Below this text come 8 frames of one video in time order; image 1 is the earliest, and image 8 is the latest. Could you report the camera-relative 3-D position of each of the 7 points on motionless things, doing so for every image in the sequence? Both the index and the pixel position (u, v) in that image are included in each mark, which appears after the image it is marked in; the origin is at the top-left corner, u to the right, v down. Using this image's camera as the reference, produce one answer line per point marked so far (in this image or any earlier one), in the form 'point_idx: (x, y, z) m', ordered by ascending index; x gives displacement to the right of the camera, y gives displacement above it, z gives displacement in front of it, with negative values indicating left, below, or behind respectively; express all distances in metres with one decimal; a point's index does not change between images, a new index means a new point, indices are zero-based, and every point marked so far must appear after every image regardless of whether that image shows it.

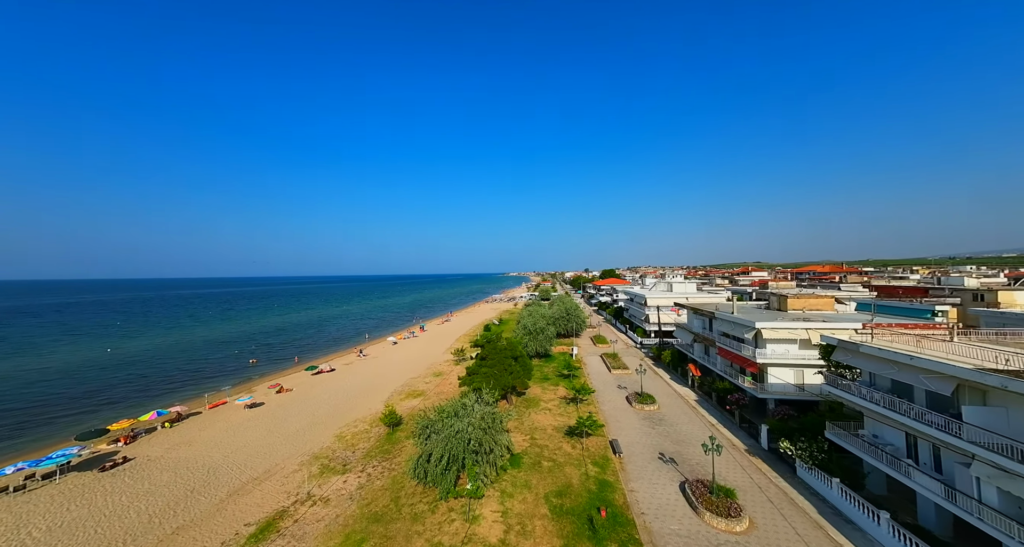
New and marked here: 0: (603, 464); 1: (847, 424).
0: (+4.3, -9.1, +17.8) m
1: (+14.0, -6.3, +15.7) m
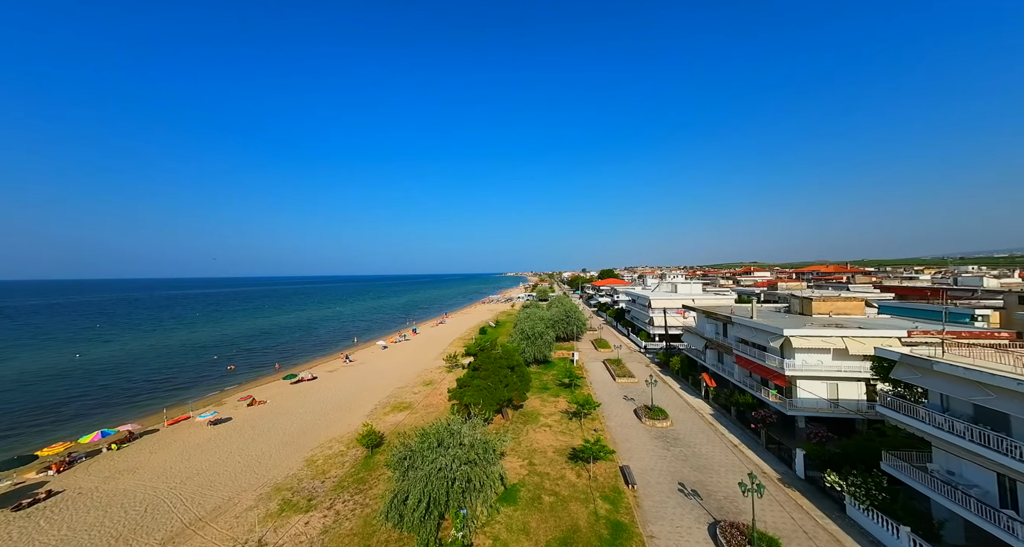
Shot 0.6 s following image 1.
0: (+4.1, -9.1, +15.1) m
1: (+13.8, -6.3, +13.1) m
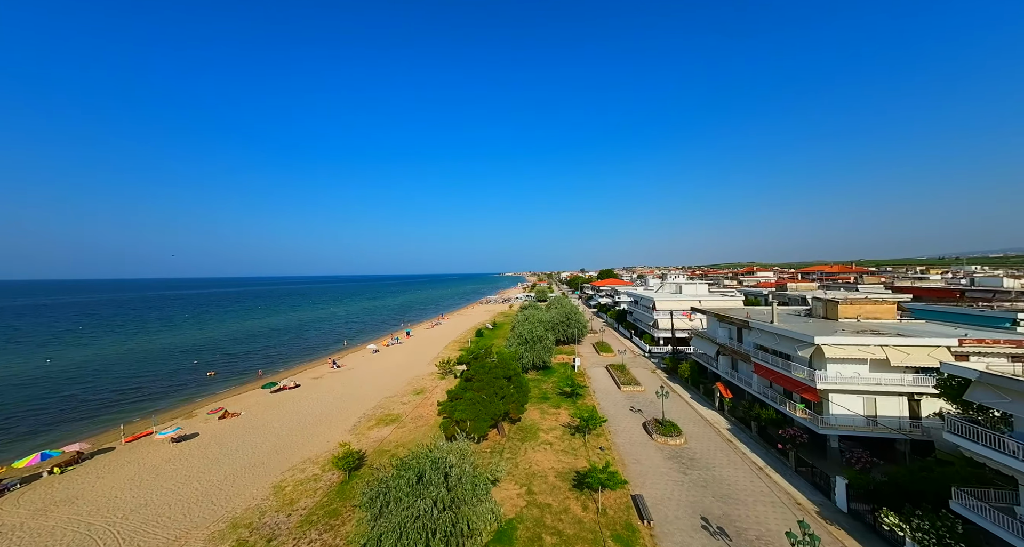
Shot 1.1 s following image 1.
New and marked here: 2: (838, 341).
0: (+3.9, -9.1, +12.8) m
1: (+13.7, -6.3, +10.8) m
2: (+15.0, -3.1, +17.3) m
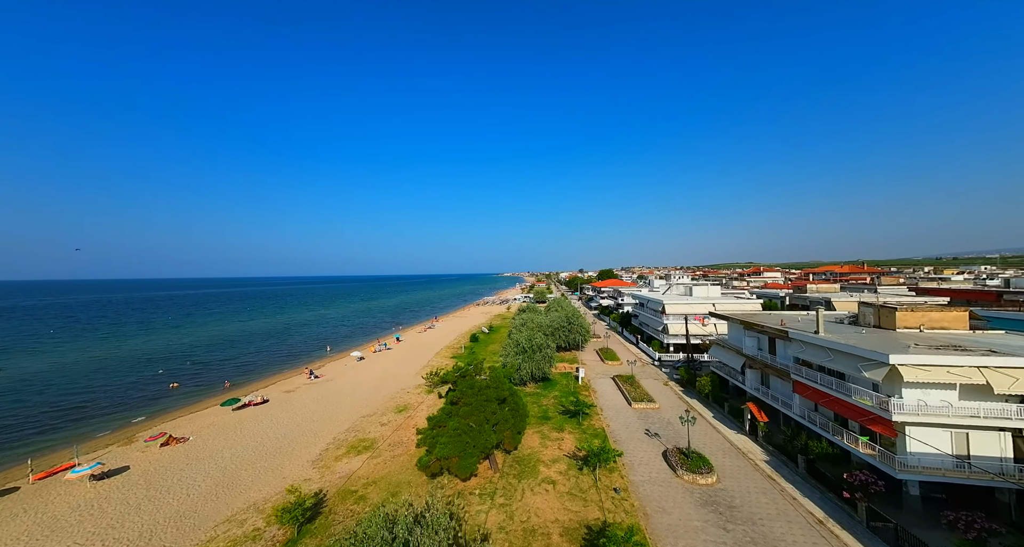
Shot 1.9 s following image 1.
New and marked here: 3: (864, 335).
0: (+3.7, -9.1, +9.1) m
1: (+13.4, -6.4, +7.1) m
2: (+14.8, -3.2, +13.6) m
3: (+17.3, -3.0, +18.4) m
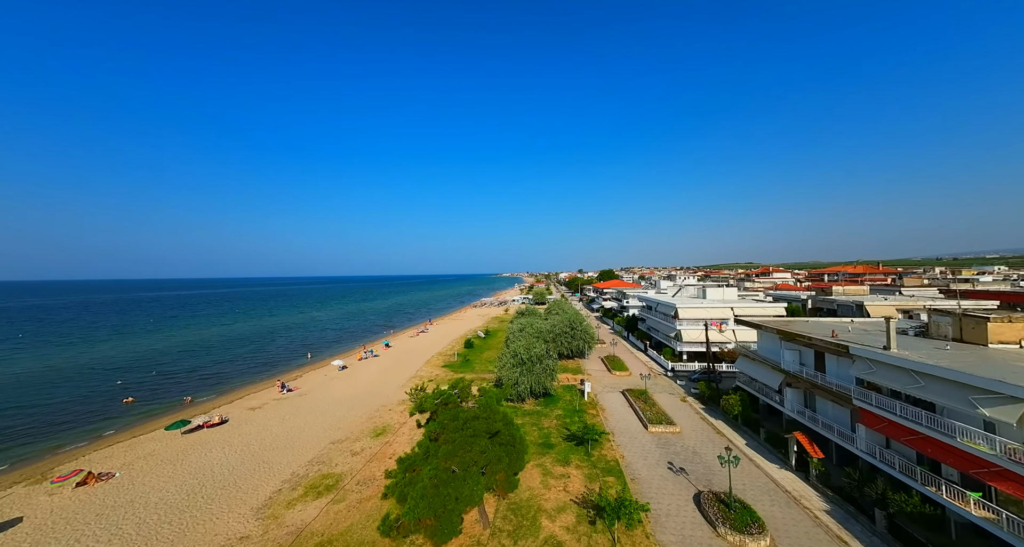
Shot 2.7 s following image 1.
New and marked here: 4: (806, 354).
0: (+3.5, -9.2, +5.2) m
1: (+13.2, -6.4, +3.2) m
2: (+14.6, -3.2, +9.8) m
3: (+17.0, -3.0, +14.5) m
4: (+15.4, -4.2, +19.7) m
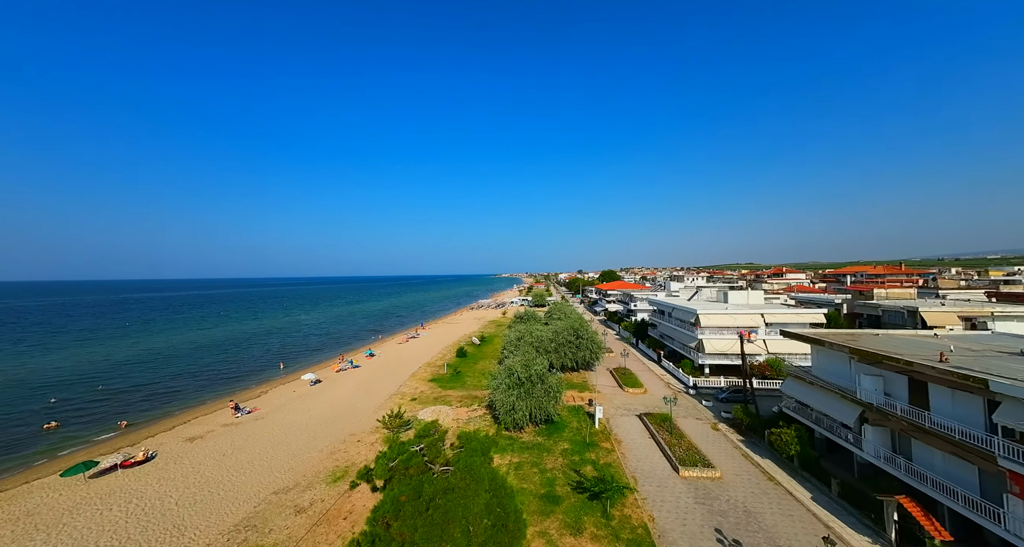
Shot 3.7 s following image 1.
0: (+3.3, -9.2, +0.2) m
1: (+13.0, -6.4, -1.7) m
2: (+14.3, -3.2, +4.9) m
3: (+16.8, -3.1, +9.7) m
4: (+15.2, -4.2, +14.9) m
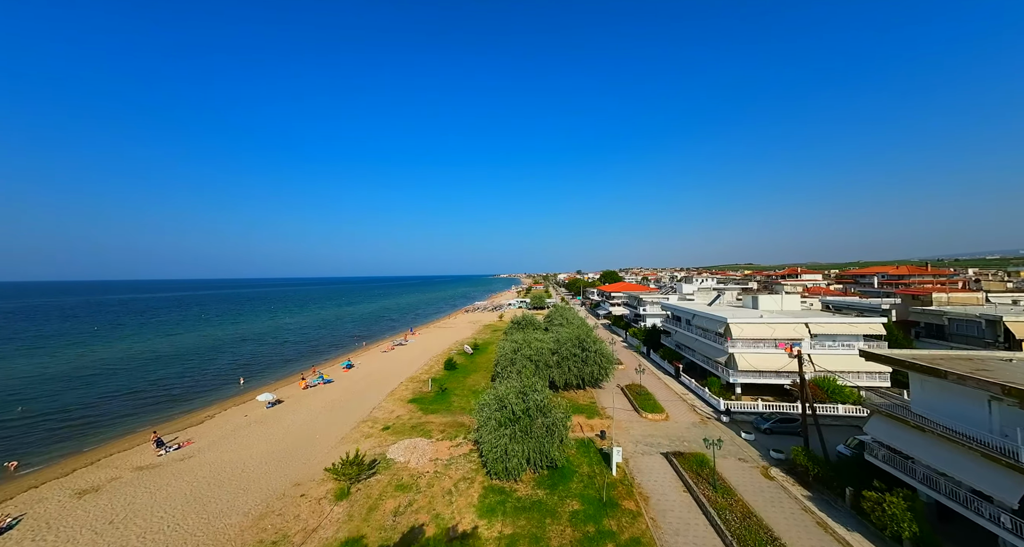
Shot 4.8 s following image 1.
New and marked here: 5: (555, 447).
0: (+3.0, -9.3, -5.2) m
1: (+12.7, -6.5, -7.0) m
2: (+14.0, -3.3, -0.5) m
3: (+16.5, -3.2, +4.3) m
4: (+14.8, -4.3, +9.5) m
5: (+2.1, -8.3, +18.3) m
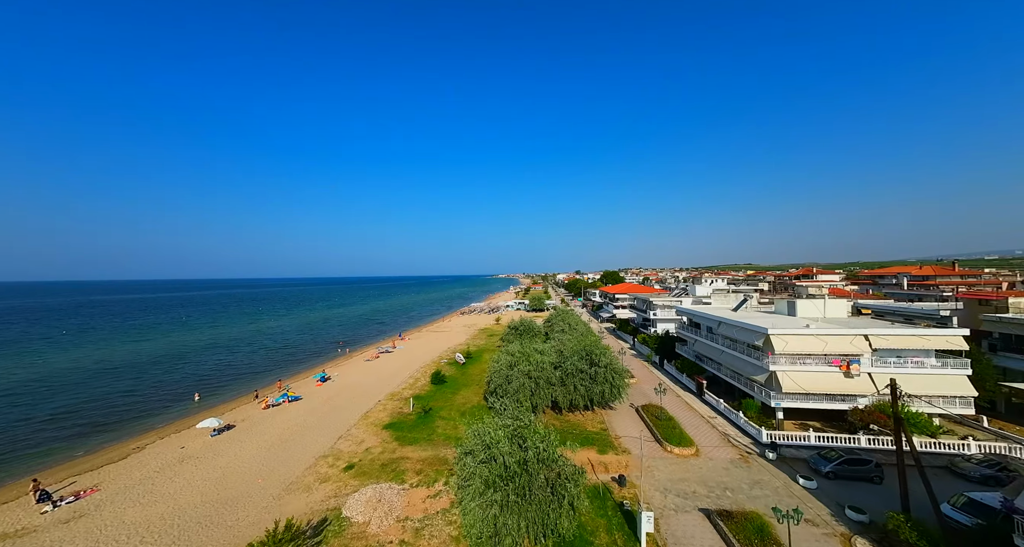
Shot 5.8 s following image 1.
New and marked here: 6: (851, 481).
0: (+2.8, -9.3, -10.0) m
1: (+12.5, -6.5, -11.9) m
2: (+13.8, -3.3, -5.3) m
3: (+16.3, -3.2, -0.5) m
4: (+14.6, -4.3, +4.7) m
5: (+1.8, -8.3, +13.4) m
6: (+15.6, -9.5, +17.2) m
